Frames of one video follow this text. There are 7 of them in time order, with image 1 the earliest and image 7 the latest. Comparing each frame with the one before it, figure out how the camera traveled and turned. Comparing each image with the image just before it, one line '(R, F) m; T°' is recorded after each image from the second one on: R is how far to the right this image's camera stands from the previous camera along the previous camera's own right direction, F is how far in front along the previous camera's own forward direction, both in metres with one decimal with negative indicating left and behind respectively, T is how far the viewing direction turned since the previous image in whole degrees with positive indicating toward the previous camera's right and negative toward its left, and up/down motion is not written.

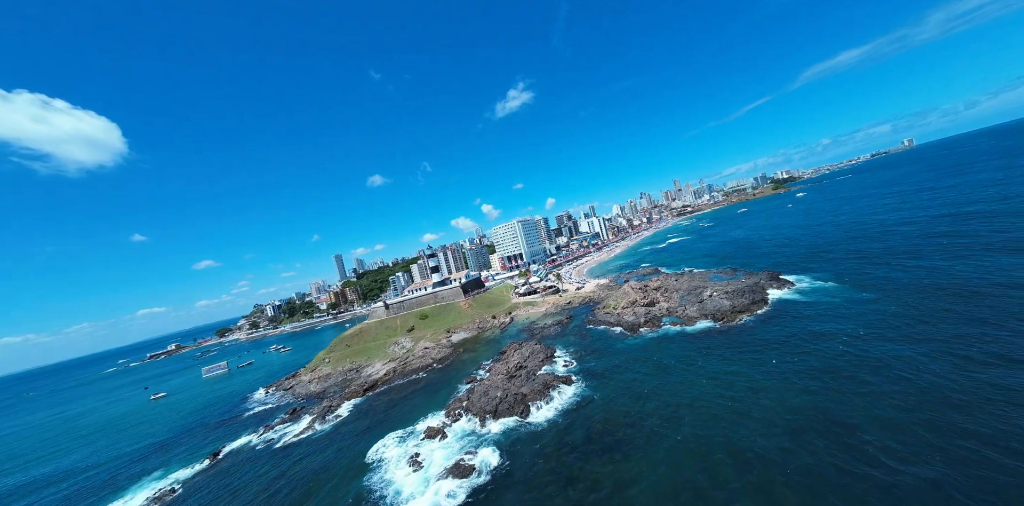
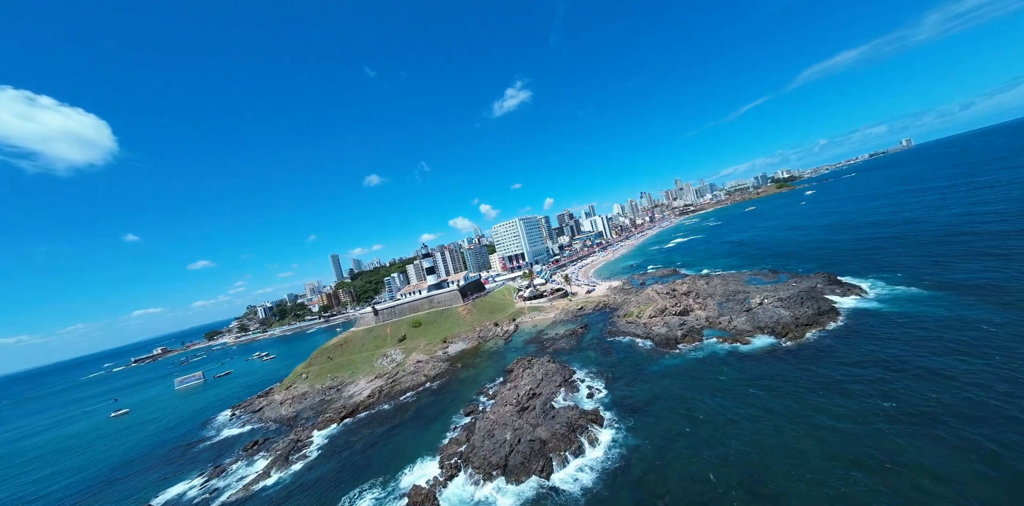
(-1.1, +7.2) m; 0°
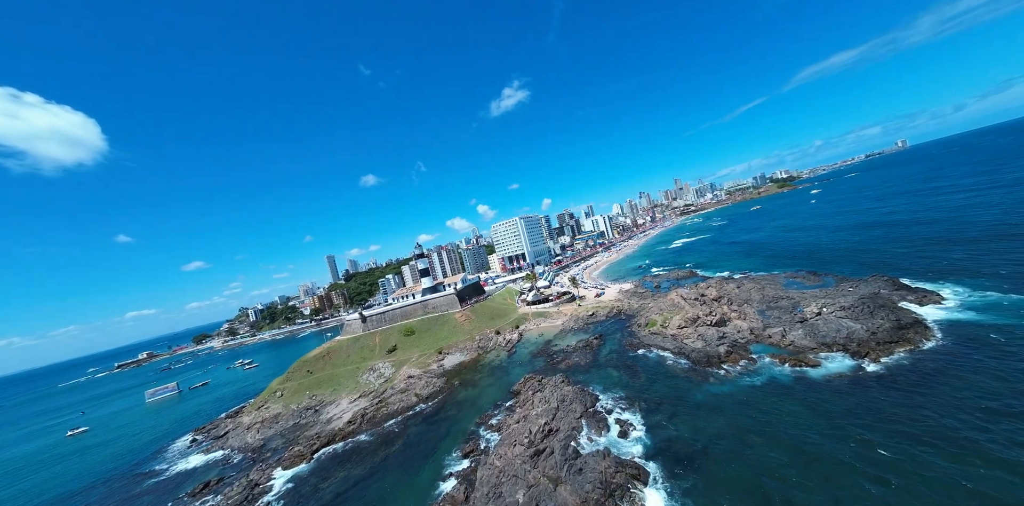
(-0.9, +5.9) m; 0°
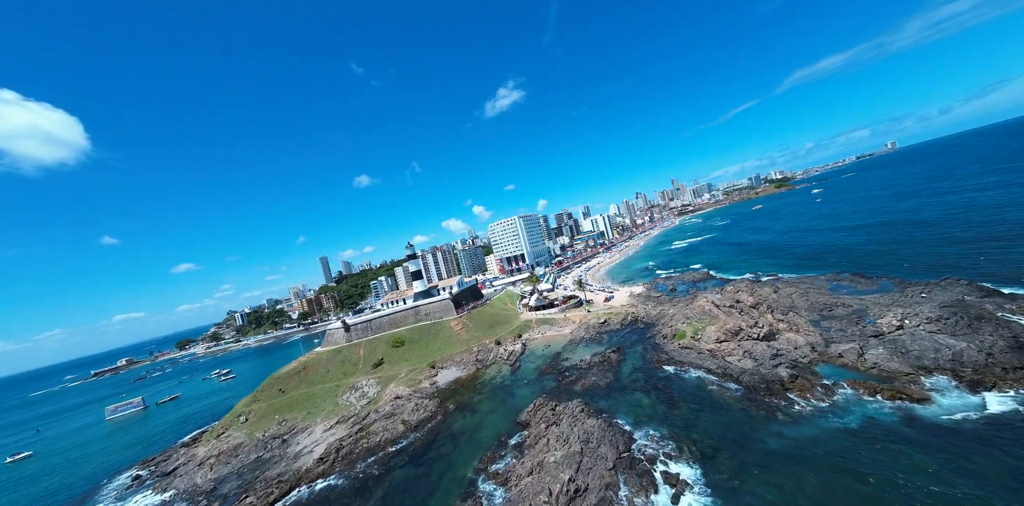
(-1.0, +5.8) m; +1°
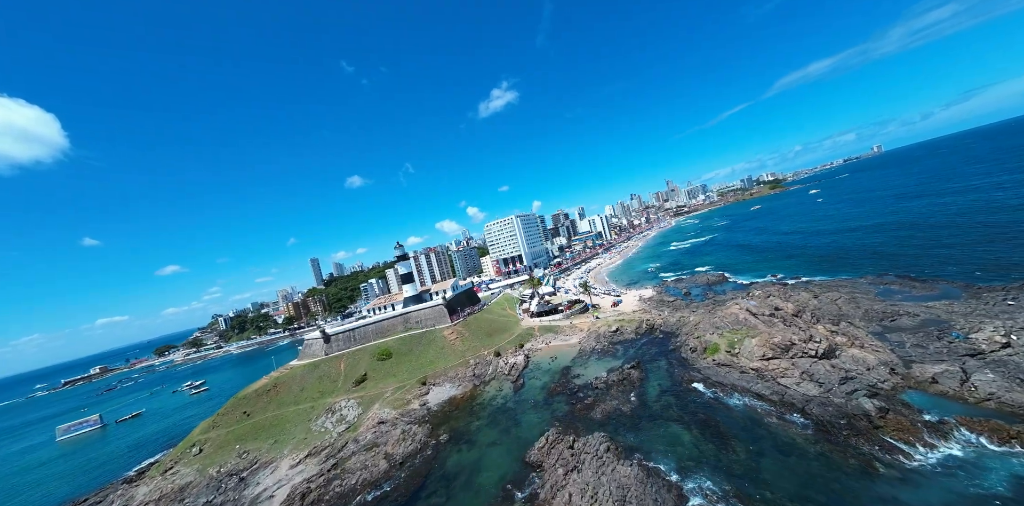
(-1.0, +5.1) m; +1°
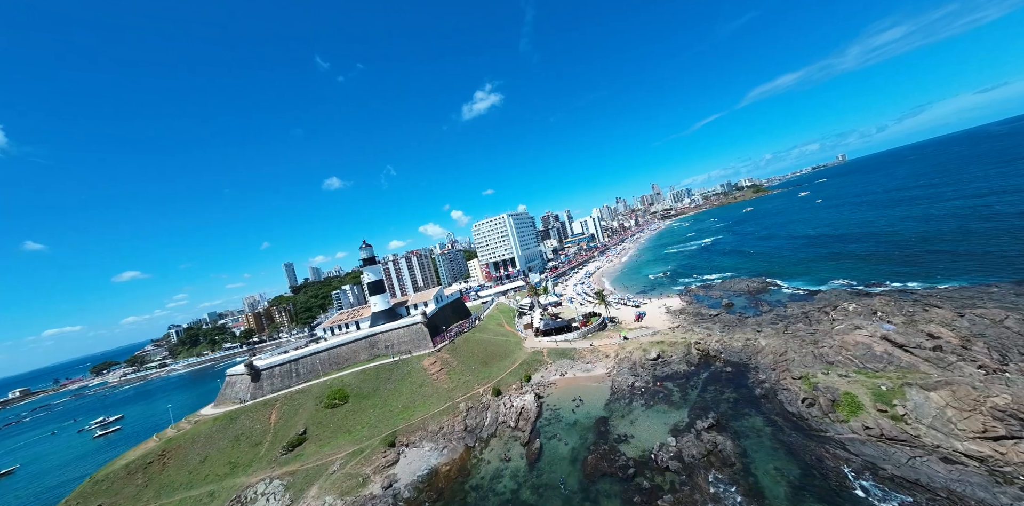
(-2.1, +11.5) m; +3°
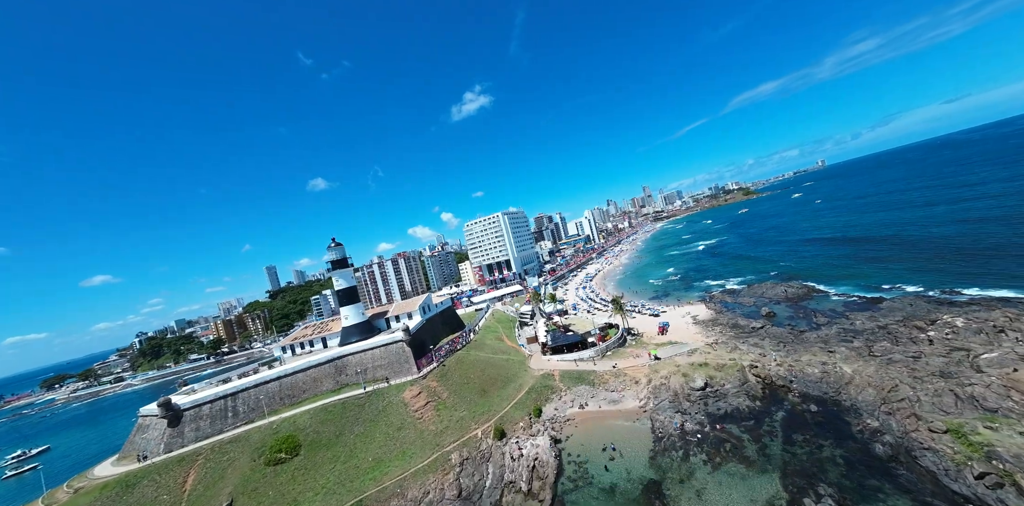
(-1.4, +7.3) m; +2°
